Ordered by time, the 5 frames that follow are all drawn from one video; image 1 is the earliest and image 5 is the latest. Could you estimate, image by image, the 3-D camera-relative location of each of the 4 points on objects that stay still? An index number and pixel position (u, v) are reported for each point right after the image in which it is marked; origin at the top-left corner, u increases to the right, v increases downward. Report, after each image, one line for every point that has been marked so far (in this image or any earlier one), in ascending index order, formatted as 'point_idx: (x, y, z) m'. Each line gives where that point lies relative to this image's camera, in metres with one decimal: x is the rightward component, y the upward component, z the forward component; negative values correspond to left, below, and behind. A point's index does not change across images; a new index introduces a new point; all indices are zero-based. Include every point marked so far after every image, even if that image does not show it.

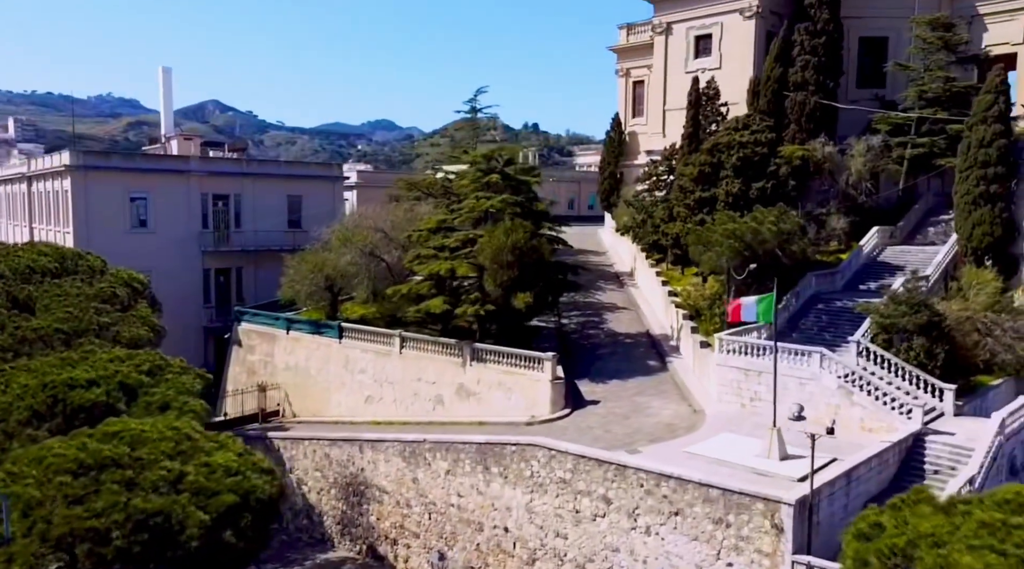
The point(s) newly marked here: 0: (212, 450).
0: (-4.3, -2.4, +12.7) m
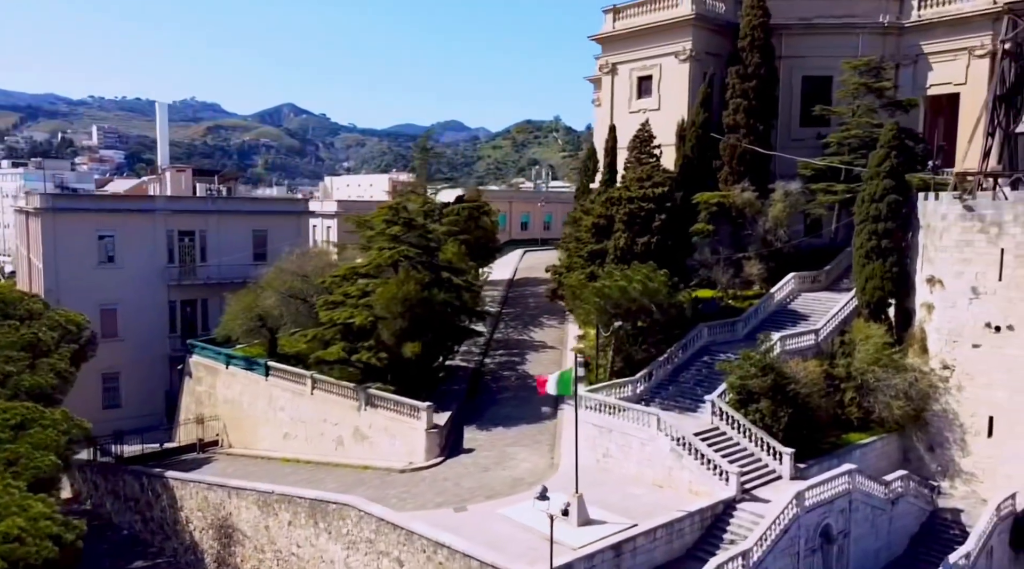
0: (-8.1, -3.7, +14.3) m
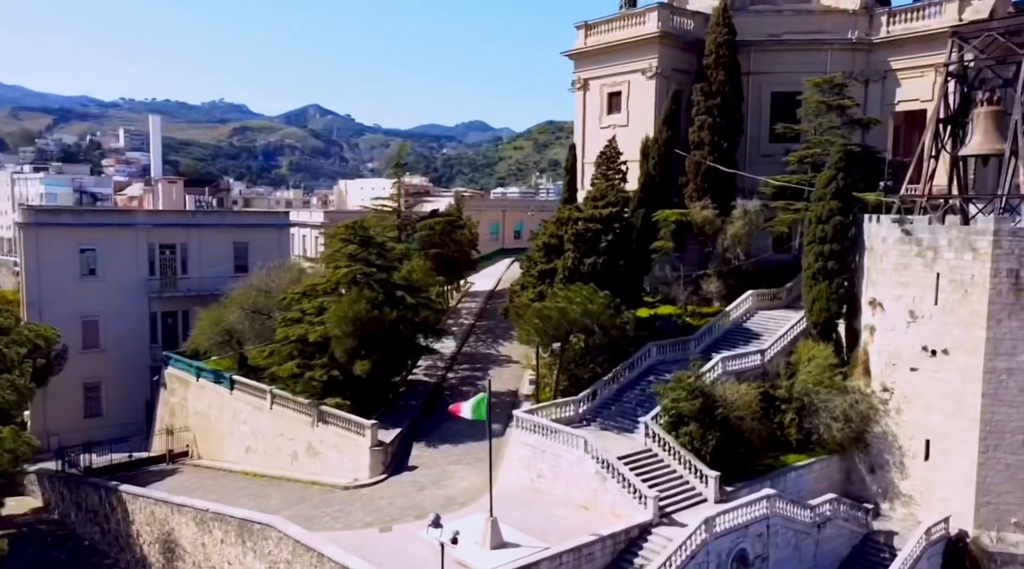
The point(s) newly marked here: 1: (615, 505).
0: (-9.9, -4.2, +14.9) m
1: (+2.2, -4.7, +19.0) m
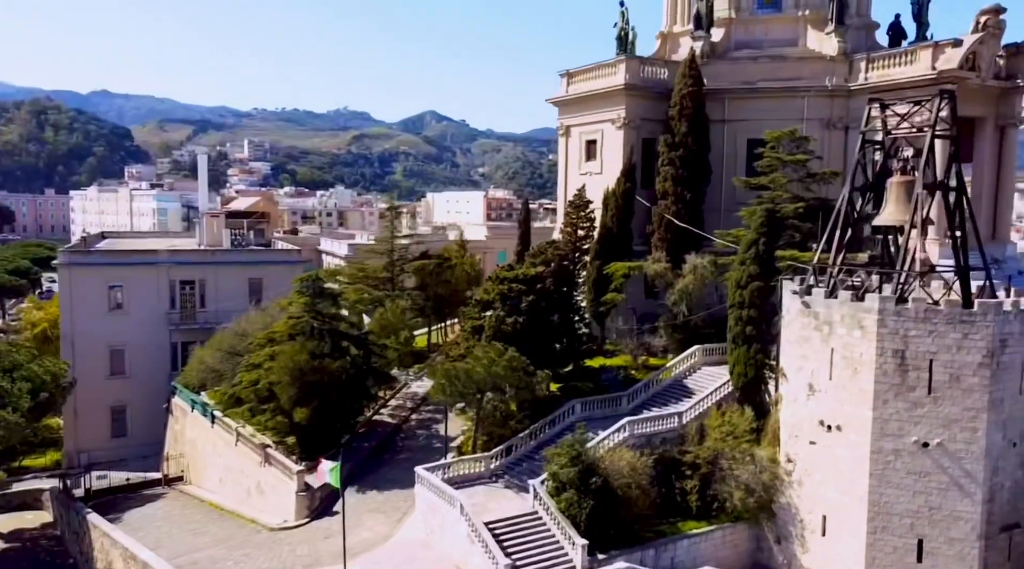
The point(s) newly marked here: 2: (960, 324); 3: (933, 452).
0: (-13.2, -5.7, +17.5) m
1: (-0.7, -6.4, +19.9) m
2: (+9.8, -0.9, +19.3) m
3: (+9.4, -3.7, +19.6) m
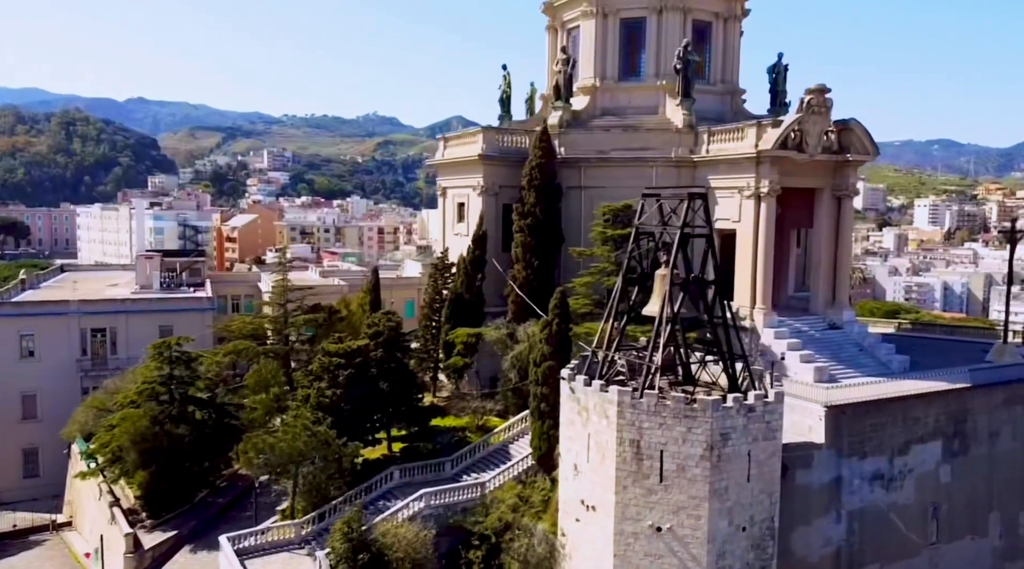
0: (-19.0, -7.9, +19.7) m
1: (-6.4, -8.6, +21.7) m
2: (+4.0, -3.1, +20.7) m
3: (+3.6, -6.0, +21.0) m
